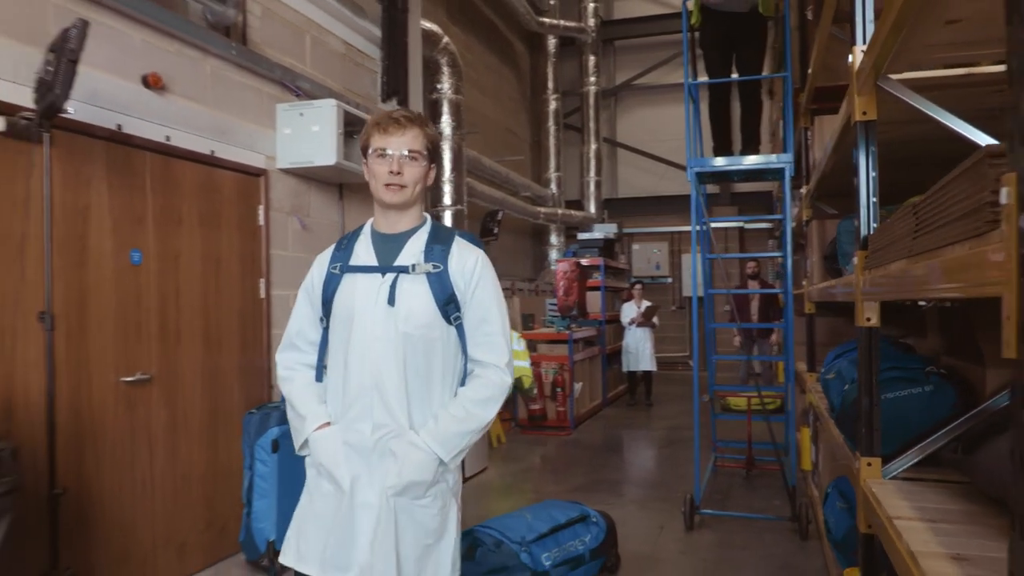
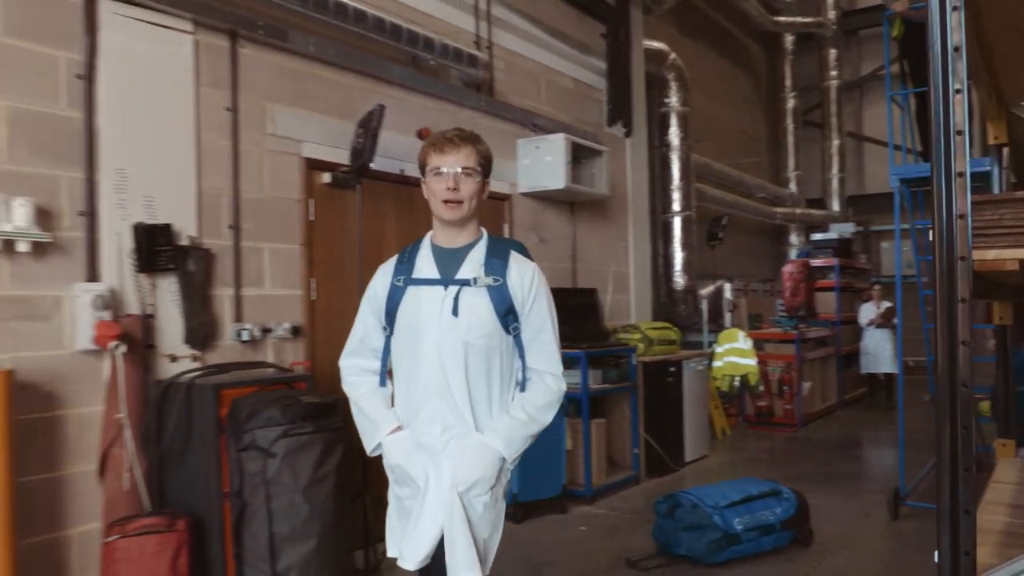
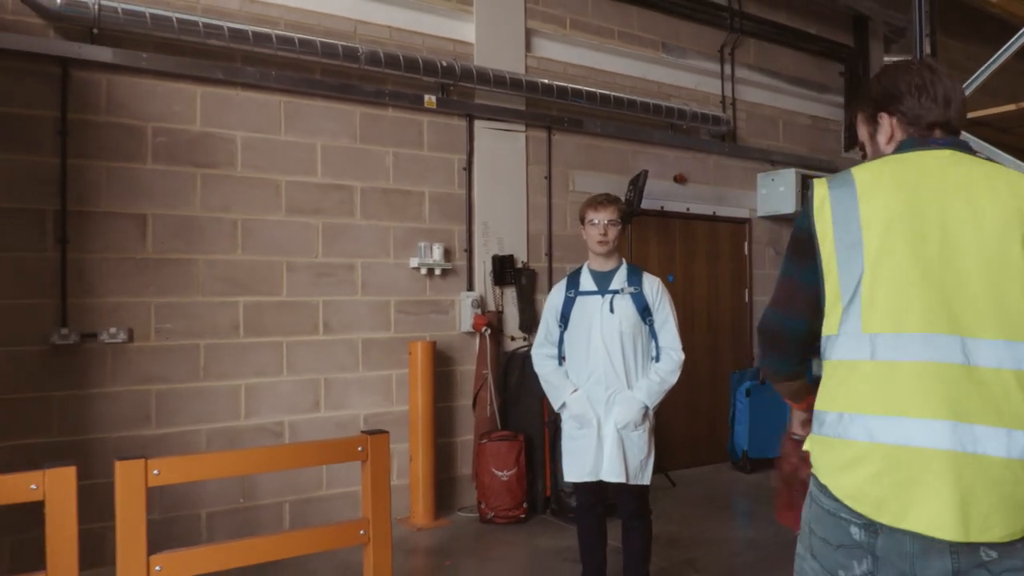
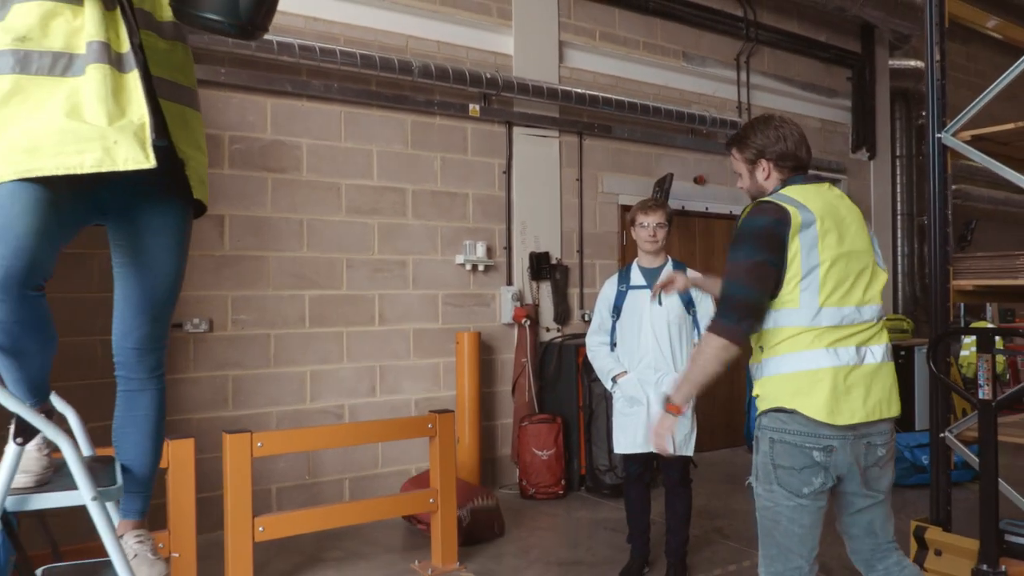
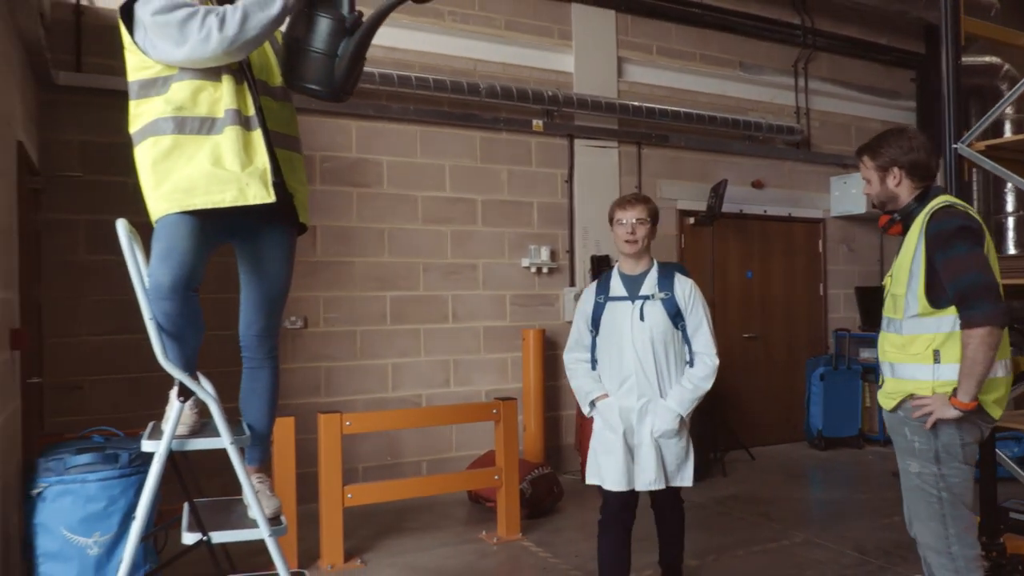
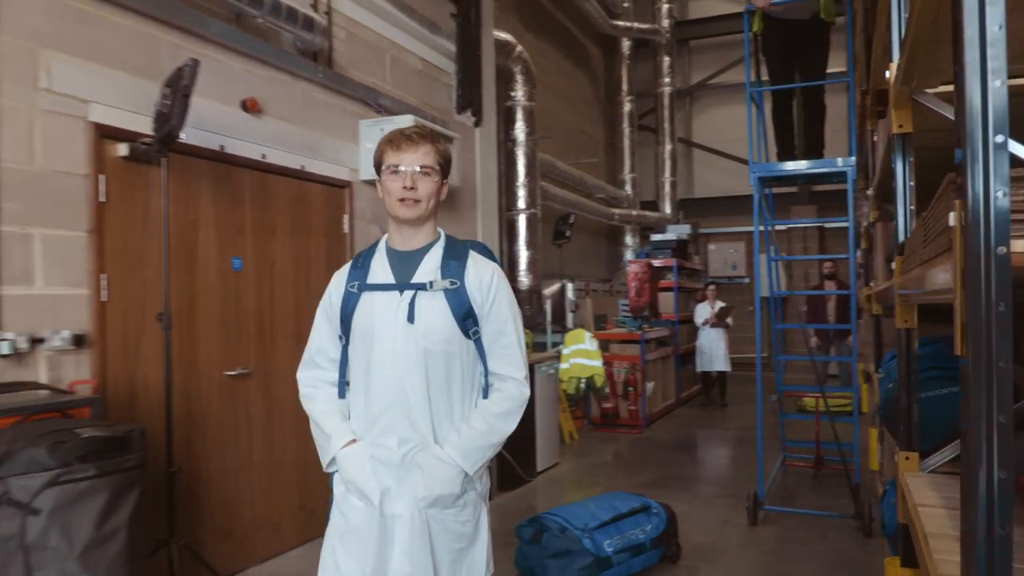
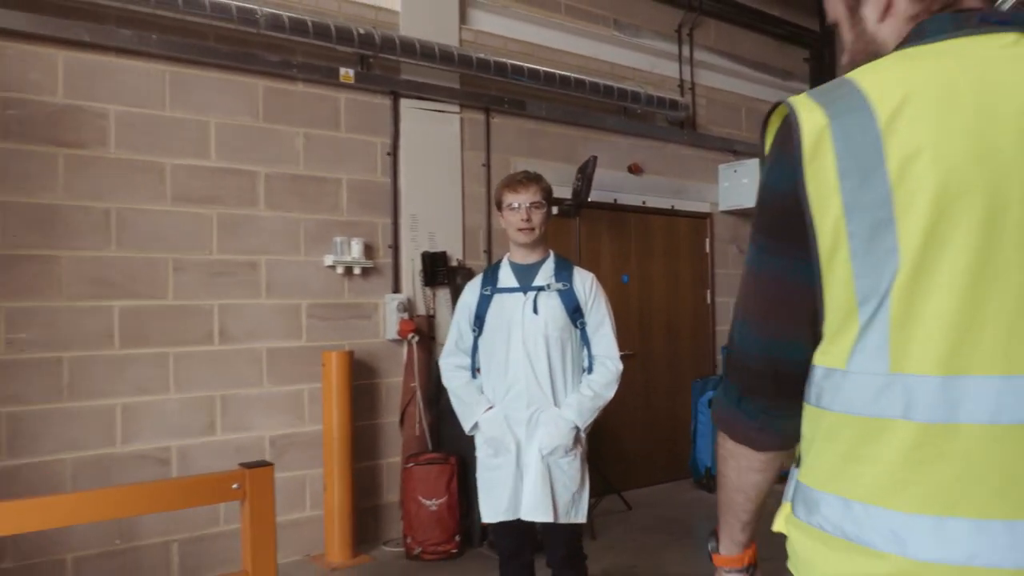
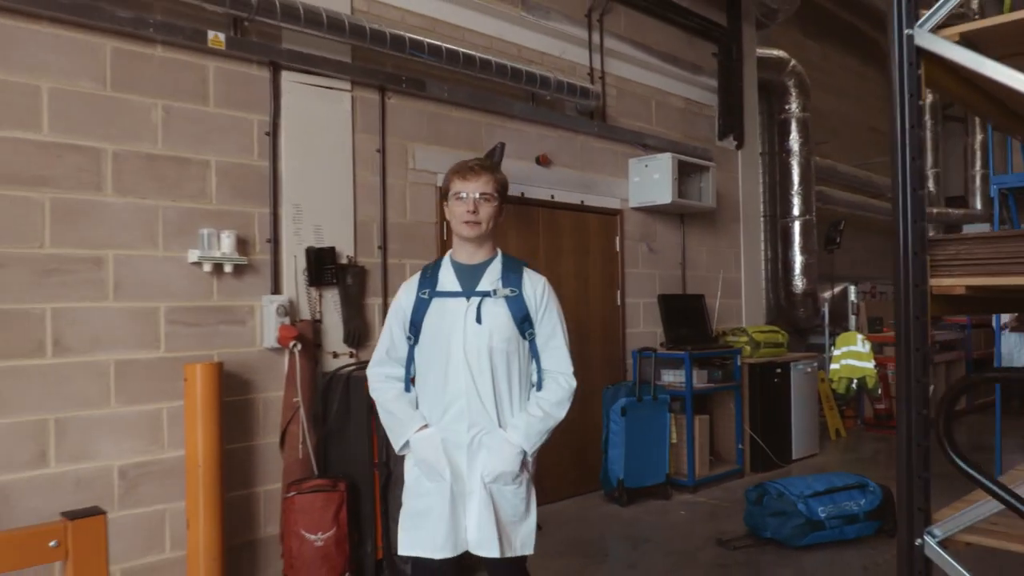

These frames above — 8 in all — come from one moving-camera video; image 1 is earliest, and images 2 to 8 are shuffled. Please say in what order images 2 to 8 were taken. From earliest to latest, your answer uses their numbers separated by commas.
6, 2, 8, 7, 3, 4, 5
